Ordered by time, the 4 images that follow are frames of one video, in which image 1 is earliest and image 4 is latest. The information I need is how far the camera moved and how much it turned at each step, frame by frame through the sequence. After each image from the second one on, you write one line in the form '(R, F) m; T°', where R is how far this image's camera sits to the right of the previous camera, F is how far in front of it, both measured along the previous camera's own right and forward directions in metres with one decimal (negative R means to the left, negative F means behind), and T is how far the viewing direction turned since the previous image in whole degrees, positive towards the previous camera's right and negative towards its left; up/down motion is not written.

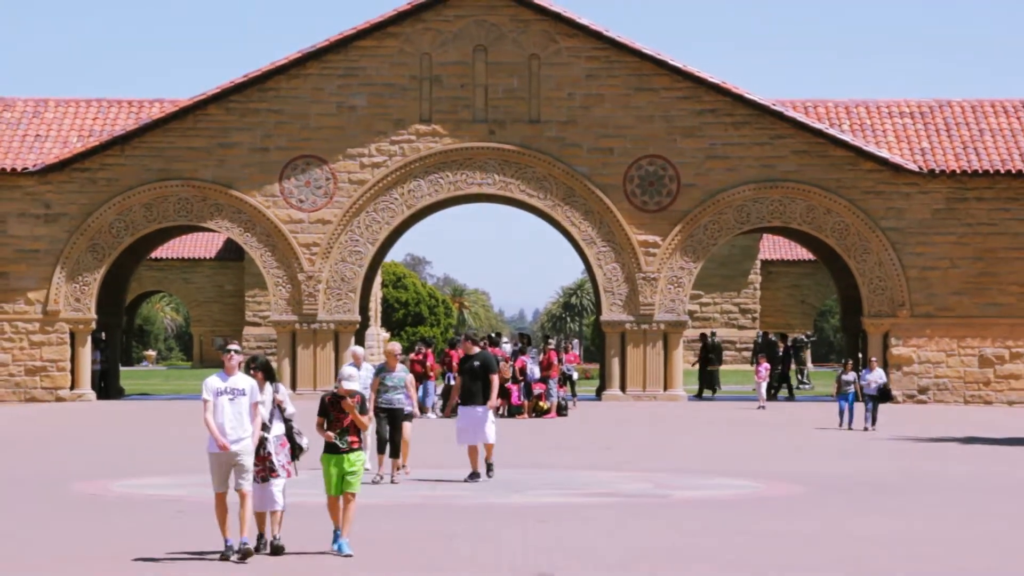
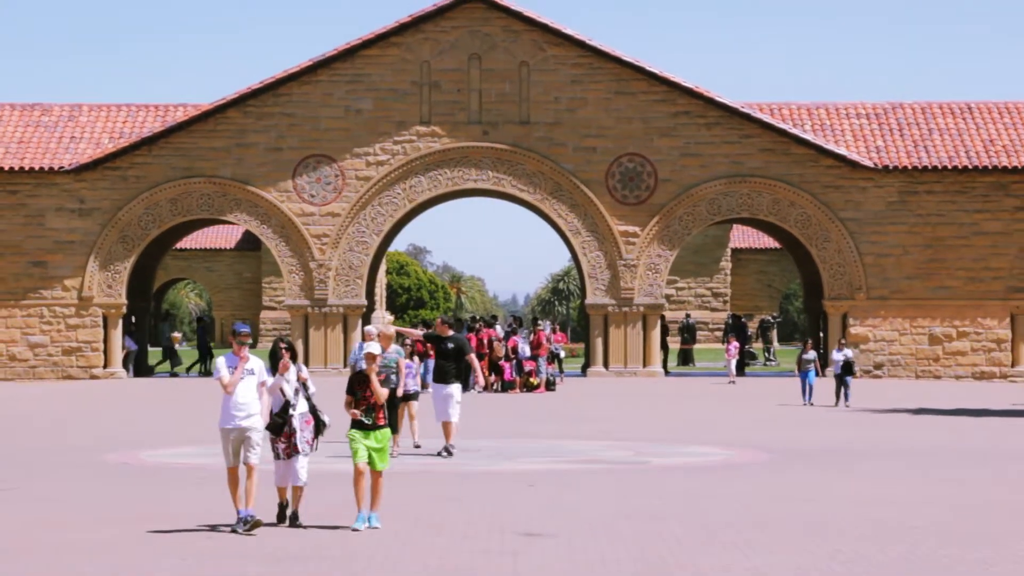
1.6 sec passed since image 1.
(+0.4, -3.2) m; 0°
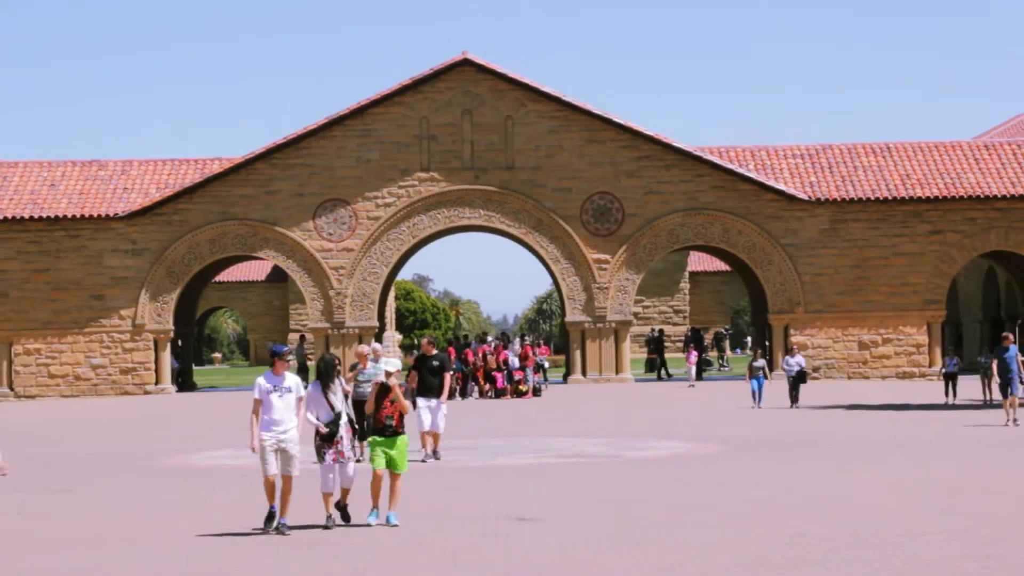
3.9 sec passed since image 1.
(+0.8, -6.1) m; -1°
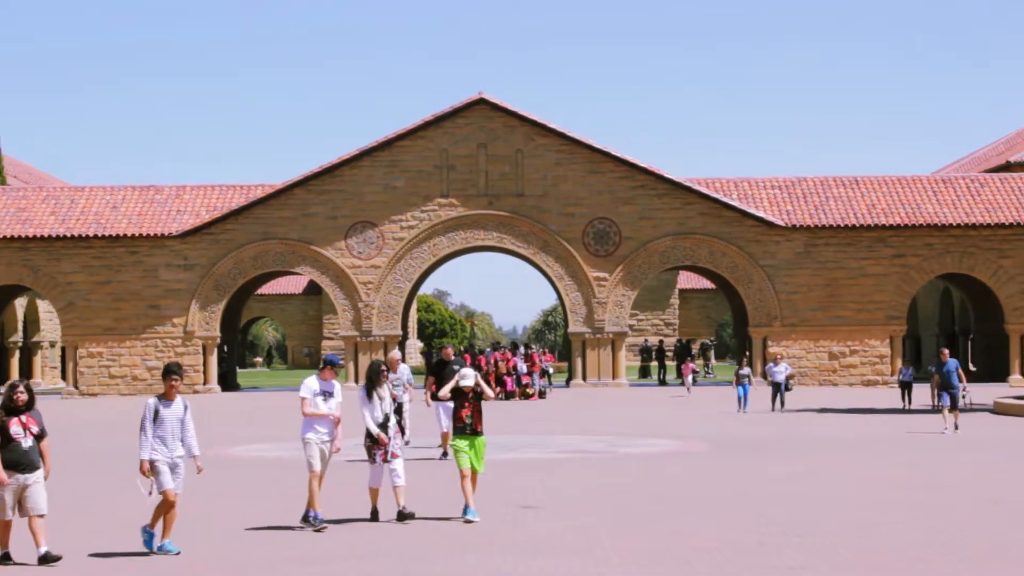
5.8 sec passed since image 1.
(+0.6, -5.2) m; -1°
